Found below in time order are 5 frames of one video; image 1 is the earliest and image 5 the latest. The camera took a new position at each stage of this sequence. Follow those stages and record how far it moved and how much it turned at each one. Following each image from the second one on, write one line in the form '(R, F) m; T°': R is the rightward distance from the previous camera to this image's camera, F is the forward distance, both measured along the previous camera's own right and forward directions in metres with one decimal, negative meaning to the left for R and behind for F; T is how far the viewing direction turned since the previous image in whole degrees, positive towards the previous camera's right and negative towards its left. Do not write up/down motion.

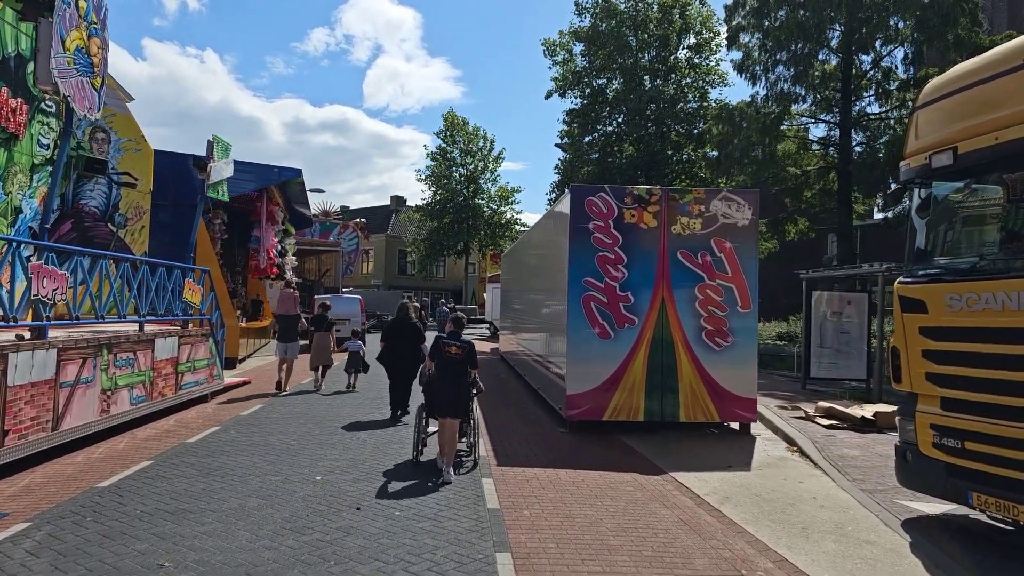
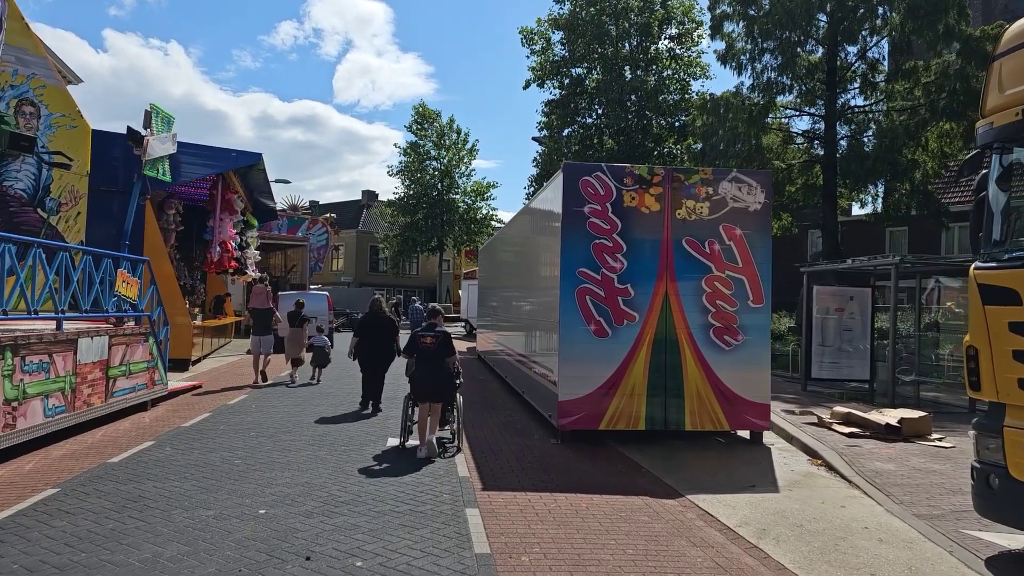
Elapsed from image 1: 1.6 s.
(-0.1, +1.2) m; +2°
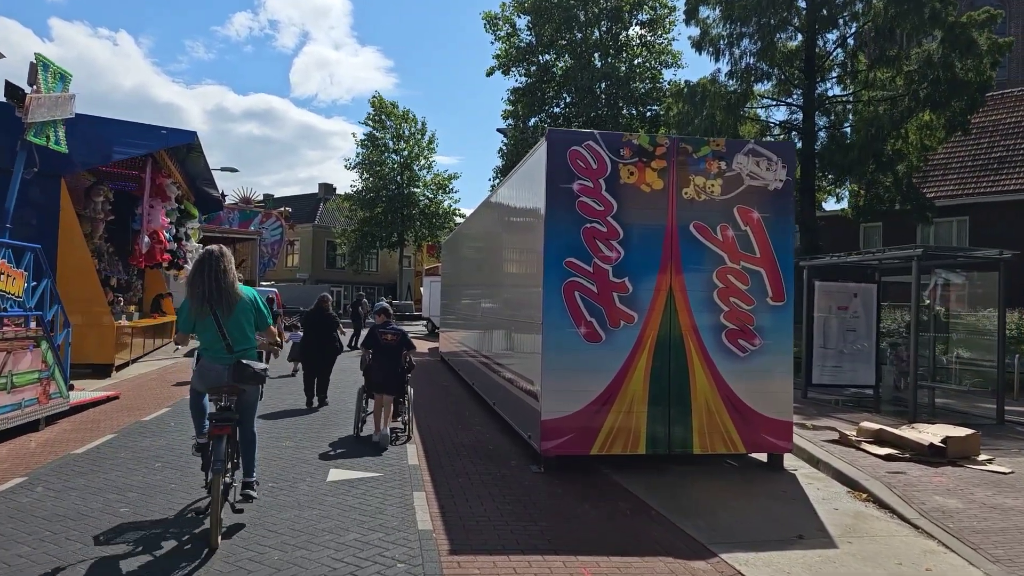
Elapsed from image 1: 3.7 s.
(-0.1, +1.6) m; +3°
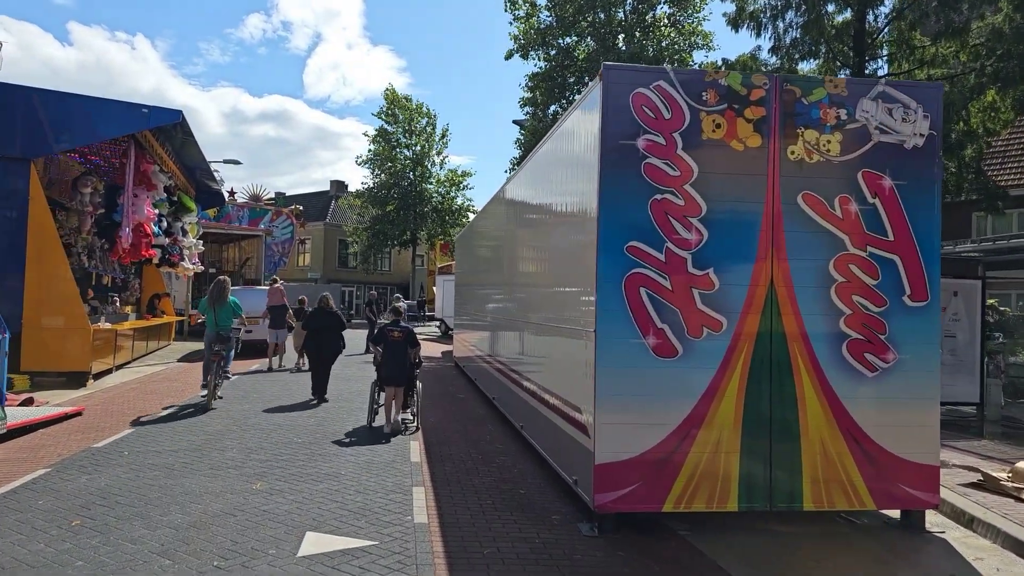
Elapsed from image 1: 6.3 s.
(-0.2, +1.9) m; -1°
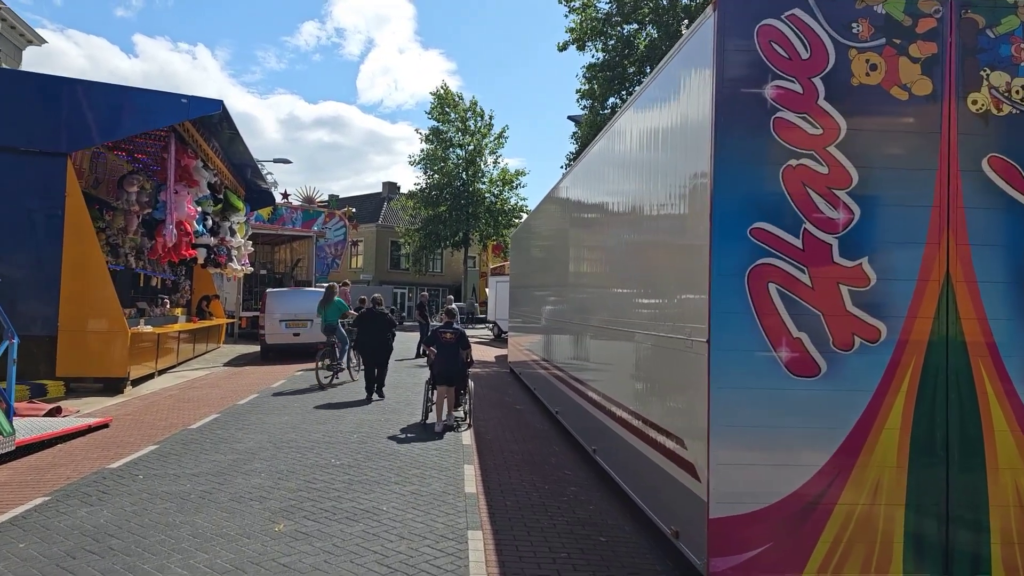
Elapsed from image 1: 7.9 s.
(-0.2, +1.2) m; -4°
